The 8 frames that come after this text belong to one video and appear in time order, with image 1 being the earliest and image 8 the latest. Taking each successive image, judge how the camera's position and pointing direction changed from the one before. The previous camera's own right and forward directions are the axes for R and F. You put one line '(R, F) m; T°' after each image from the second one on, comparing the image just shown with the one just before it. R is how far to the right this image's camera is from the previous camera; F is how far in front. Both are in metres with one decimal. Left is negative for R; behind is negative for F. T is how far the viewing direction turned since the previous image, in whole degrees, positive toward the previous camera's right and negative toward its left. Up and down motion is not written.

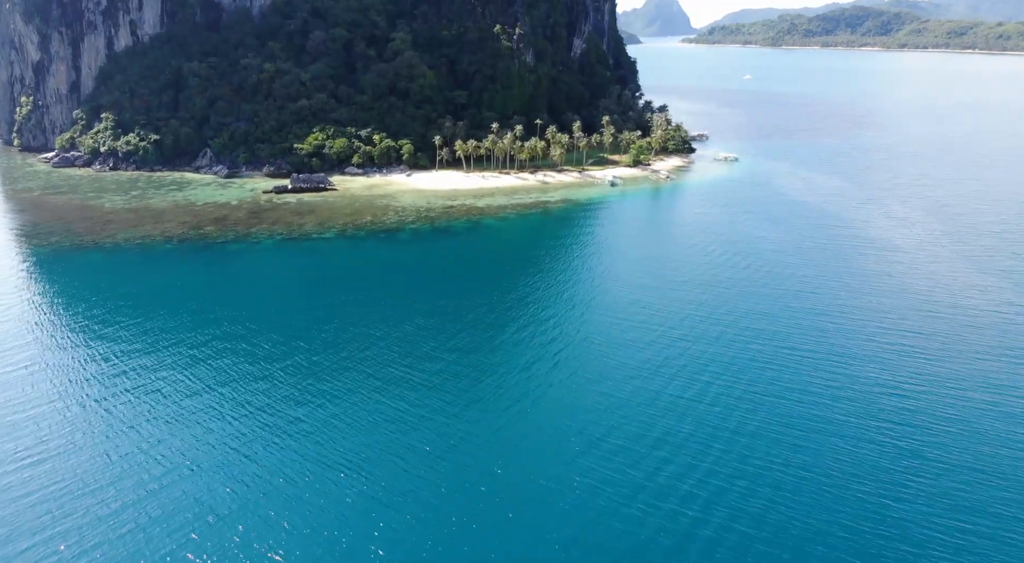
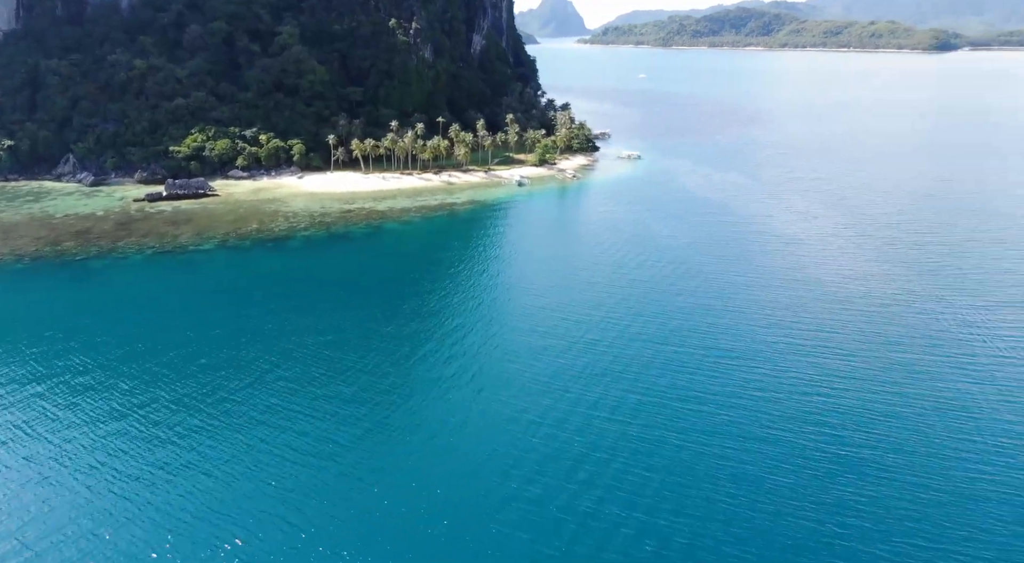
(+0.3, +7.1) m; +8°
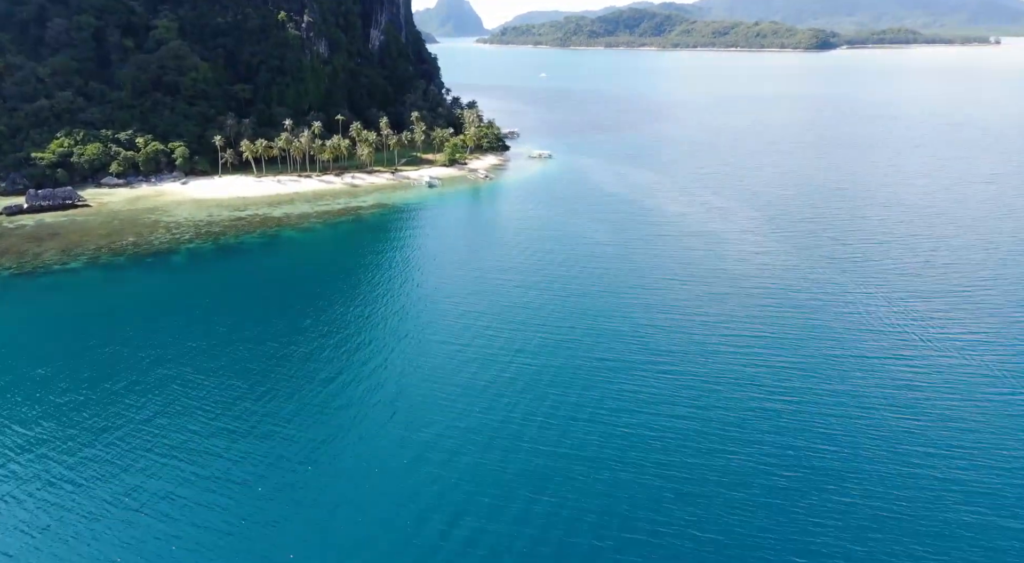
(-0.7, +5.7) m; +7°
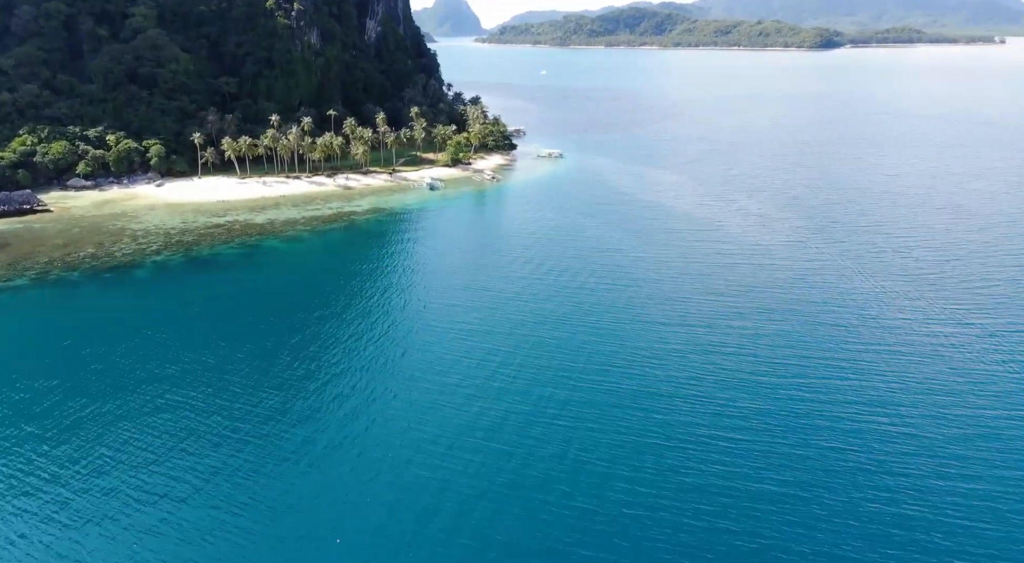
(-2.0, +11.6) m; 0°
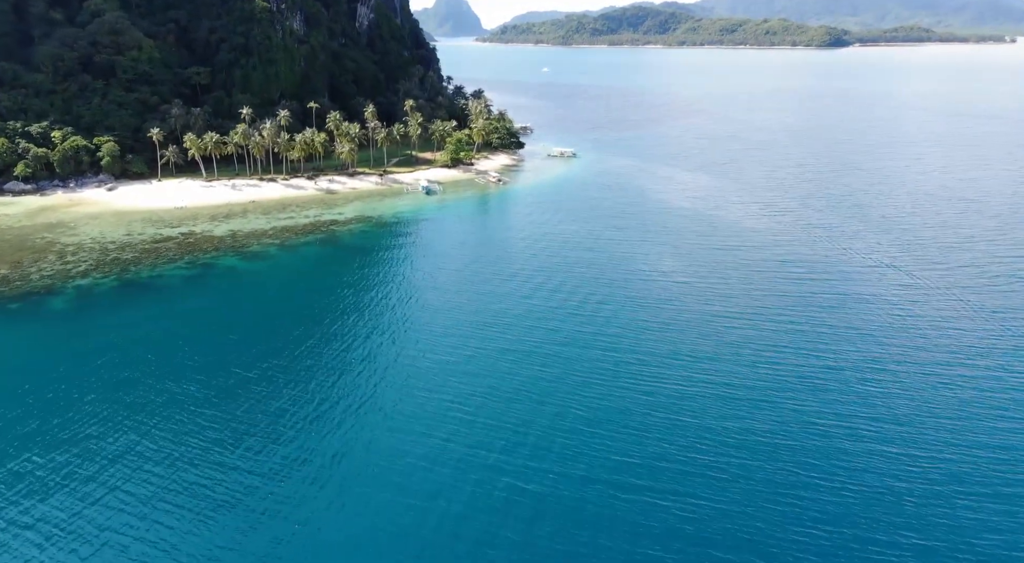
(-1.3, +15.5) m; 0°
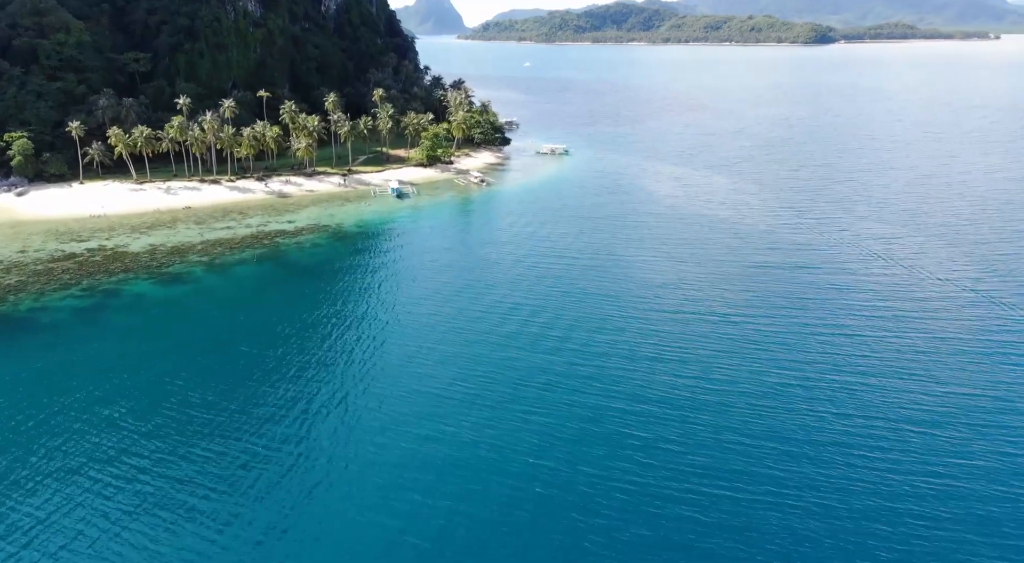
(-0.2, +13.6) m; +1°
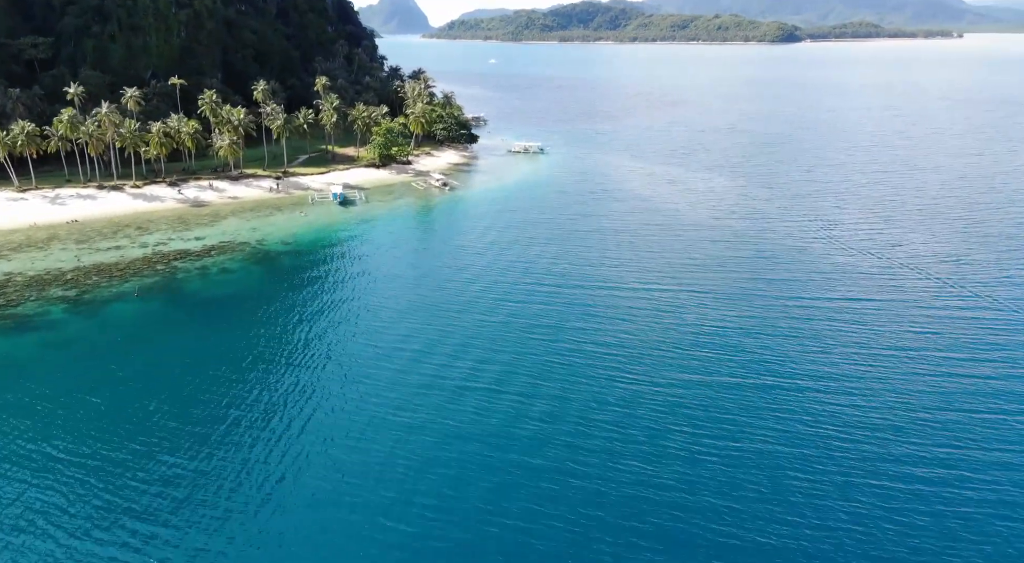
(0.0, +13.2) m; +3°
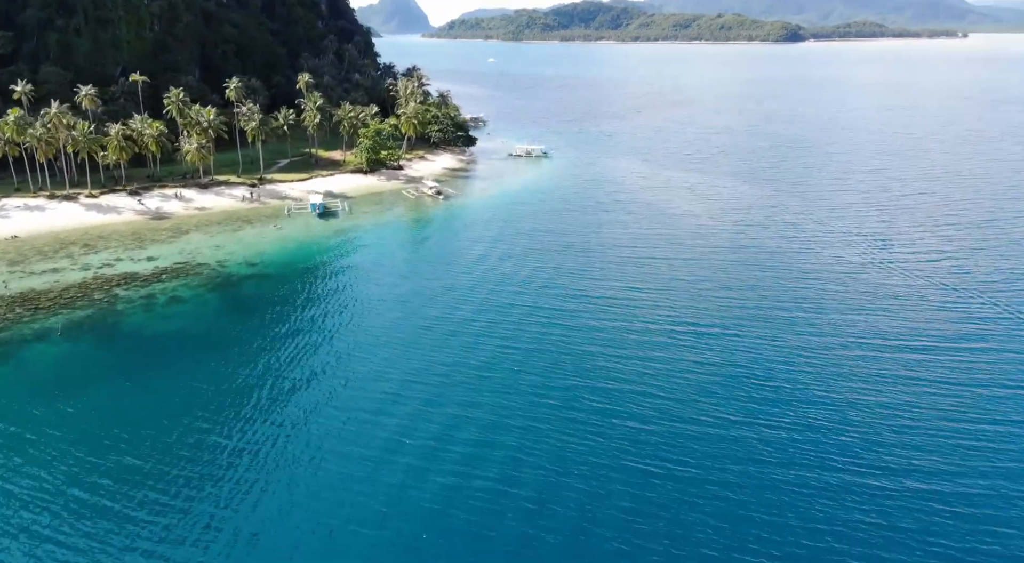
(-0.1, +7.2) m; 0°
